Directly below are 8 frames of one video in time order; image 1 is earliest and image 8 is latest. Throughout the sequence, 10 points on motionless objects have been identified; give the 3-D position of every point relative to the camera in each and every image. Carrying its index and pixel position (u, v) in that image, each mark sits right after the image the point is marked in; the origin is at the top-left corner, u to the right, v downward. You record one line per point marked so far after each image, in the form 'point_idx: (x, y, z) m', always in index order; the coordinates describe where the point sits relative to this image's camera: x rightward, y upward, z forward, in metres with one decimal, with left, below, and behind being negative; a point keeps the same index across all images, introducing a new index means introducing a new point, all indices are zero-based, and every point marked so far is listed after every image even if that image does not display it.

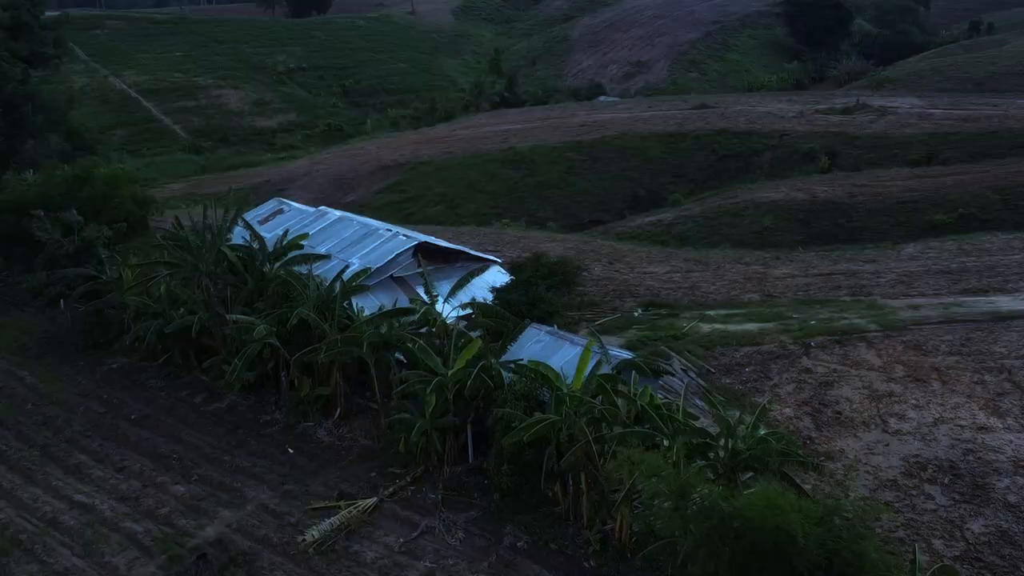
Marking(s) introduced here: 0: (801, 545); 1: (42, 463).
0: (+1.8, -1.6, +7.5) m
1: (-4.6, -1.7, +11.9) m
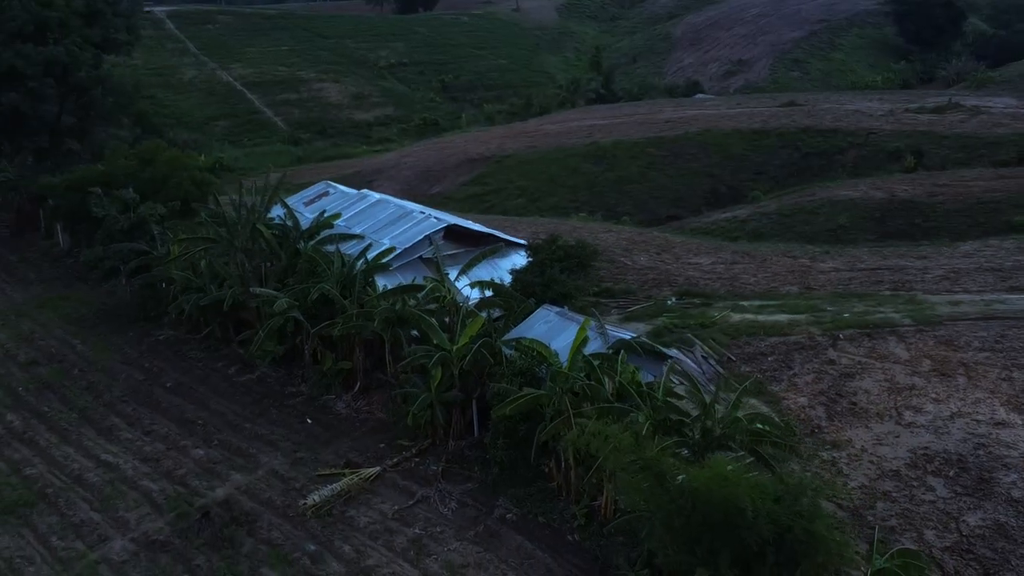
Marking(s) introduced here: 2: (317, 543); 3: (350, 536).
0: (+1.5, -1.4, +7.6) m
1: (-4.5, -1.4, +12.5) m
2: (-1.6, -2.1, +9.9) m
3: (-1.3, -2.0, +9.9) m
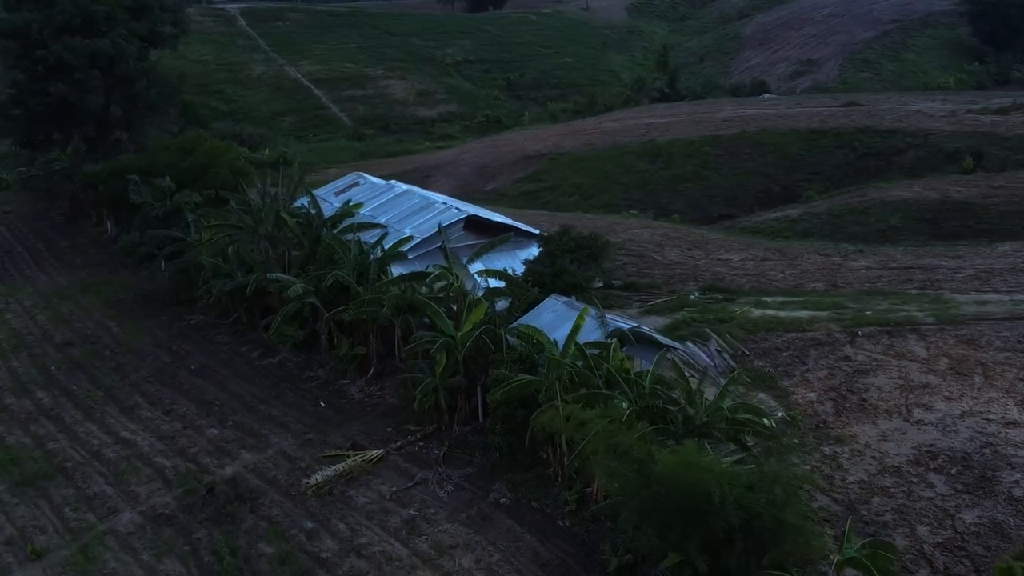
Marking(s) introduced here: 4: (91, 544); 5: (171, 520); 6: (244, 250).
0: (+1.3, -1.4, +7.6) m
1: (-4.4, -1.2, +12.9) m
2: (-1.6, -1.9, +10.1) m
3: (-1.4, -1.9, +10.2) m
4: (-3.5, -2.1, +10.0) m
5: (-2.9, -2.0, +10.3) m
6: (-3.1, +0.4, +13.9) m
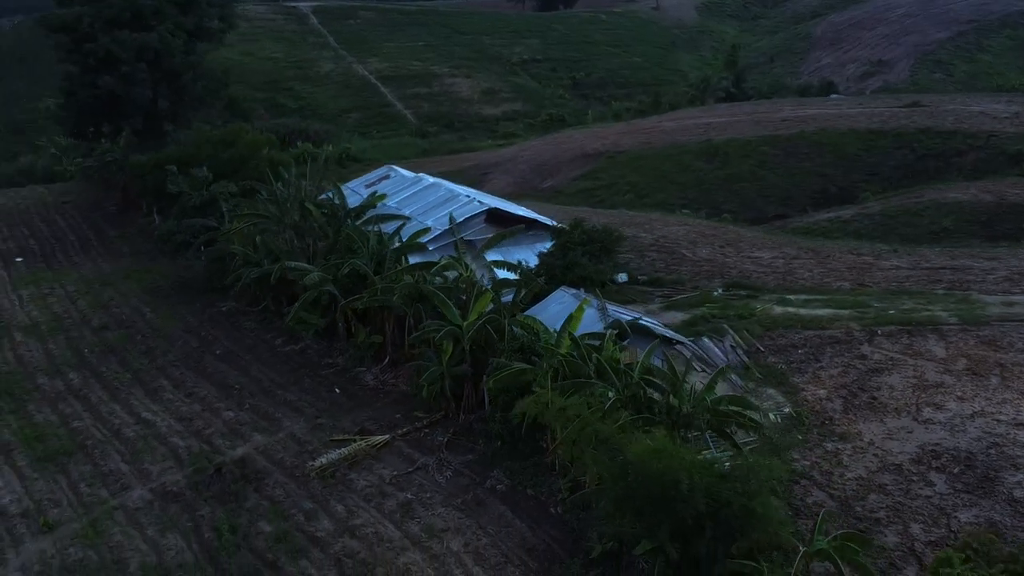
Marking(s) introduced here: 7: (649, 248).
0: (+1.1, -1.3, +7.7) m
1: (-4.2, -1.1, +13.3) m
2: (-1.7, -1.8, +10.4) m
3: (-1.4, -1.8, +10.4) m
4: (-3.5, -2.0, +10.4) m
5: (-2.9, -1.8, +10.6) m
6: (-2.9, +0.6, +14.2) m
7: (+2.0, +0.6, +17.7) m
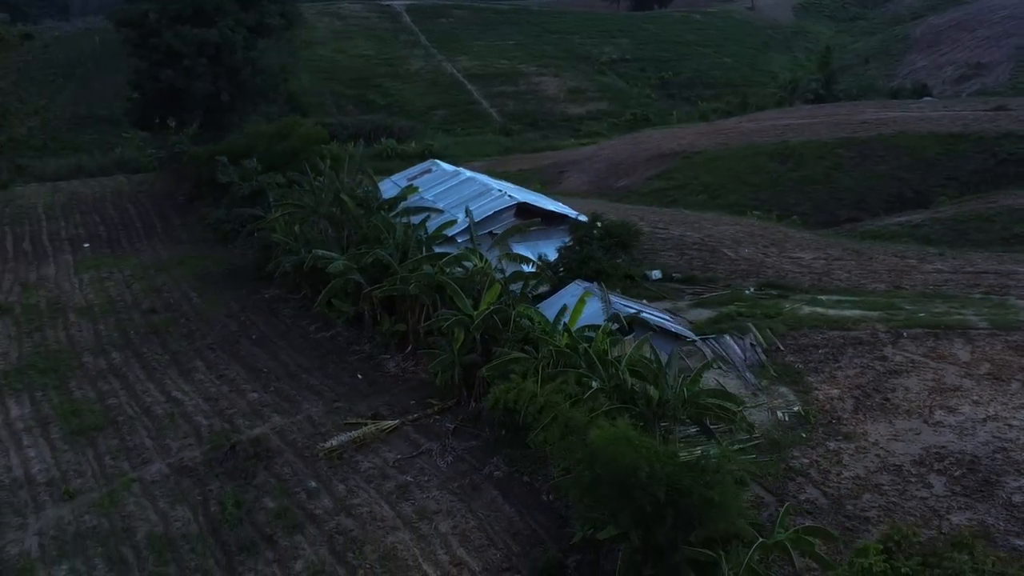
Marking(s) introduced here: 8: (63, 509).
0: (+0.8, -1.2, +7.8) m
1: (-4.0, -0.9, +13.9) m
2: (-1.7, -1.7, +10.7) m
3: (-1.4, -1.7, +10.7) m
4: (-3.5, -1.8, +10.9) m
5: (-2.9, -1.7, +11.1) m
6: (-2.5, +0.7, +14.6) m
7: (+2.6, +0.6, +17.7) m
8: (-4.0, -1.9, +10.7) m
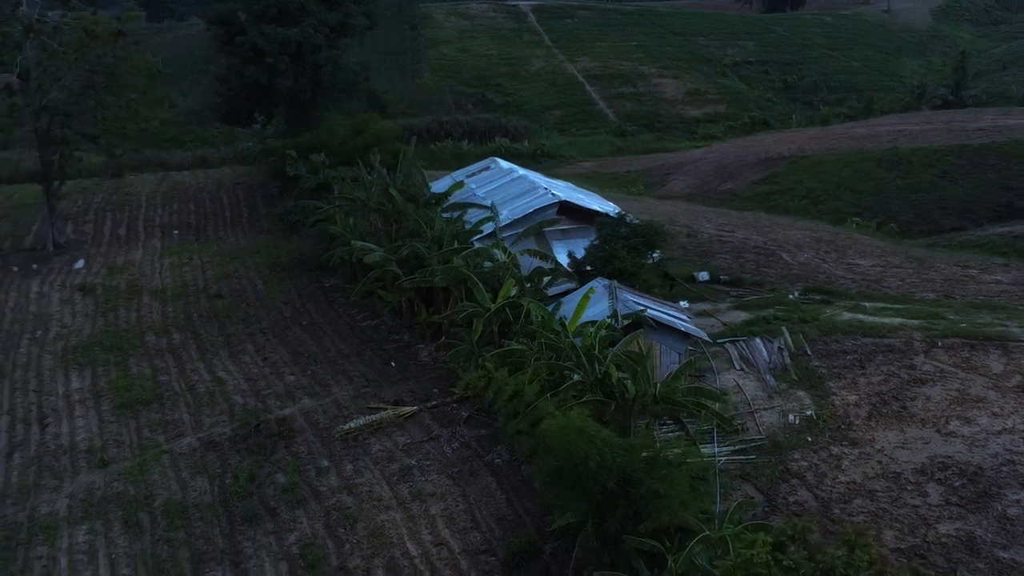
0: (+0.5, -1.2, +8.1) m
1: (-3.5, -0.7, +14.7) m
2: (-1.7, -1.6, +11.2) m
3: (-1.4, -1.6, +11.2) m
4: (-3.5, -1.6, +11.6) m
5: (-2.9, -1.5, +11.7) m
6: (-2.0, +0.8, +15.2) m
7: (+3.5, +0.5, +17.7) m
8: (-3.9, -1.8, +11.4) m
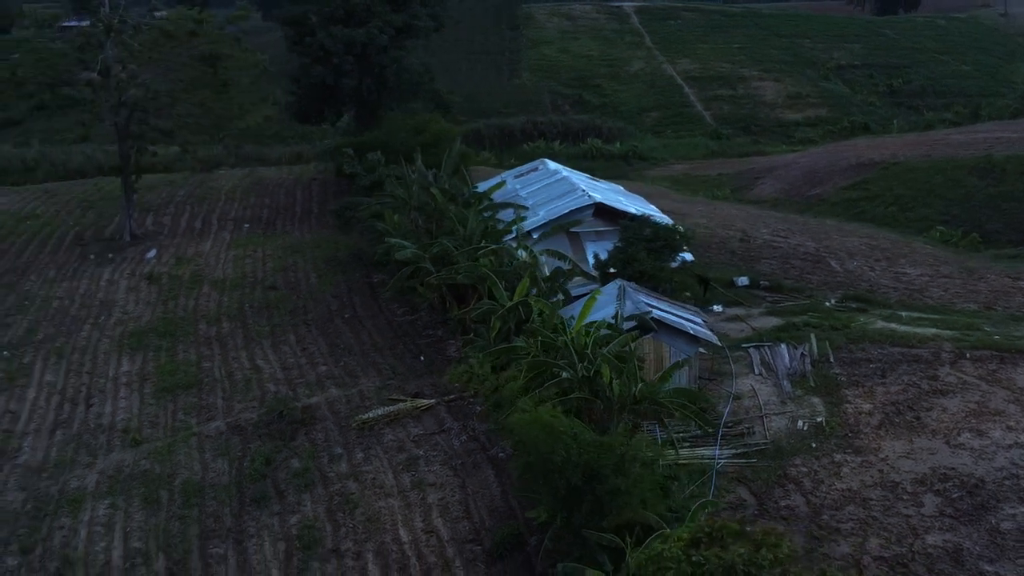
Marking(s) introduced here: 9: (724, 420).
0: (+0.3, -1.2, +8.3) m
1: (-3.1, -0.6, +15.2) m
2: (-1.6, -1.5, +11.7) m
3: (-1.4, -1.5, +11.6) m
4: (-3.4, -1.5, +12.2) m
5: (-2.7, -1.5, +12.3) m
6: (-1.5, +0.9, +15.7) m
7: (+4.2, +0.5, +17.6) m
8: (-3.8, -1.7, +12.1) m
9: (+2.0, -1.3, +11.7) m
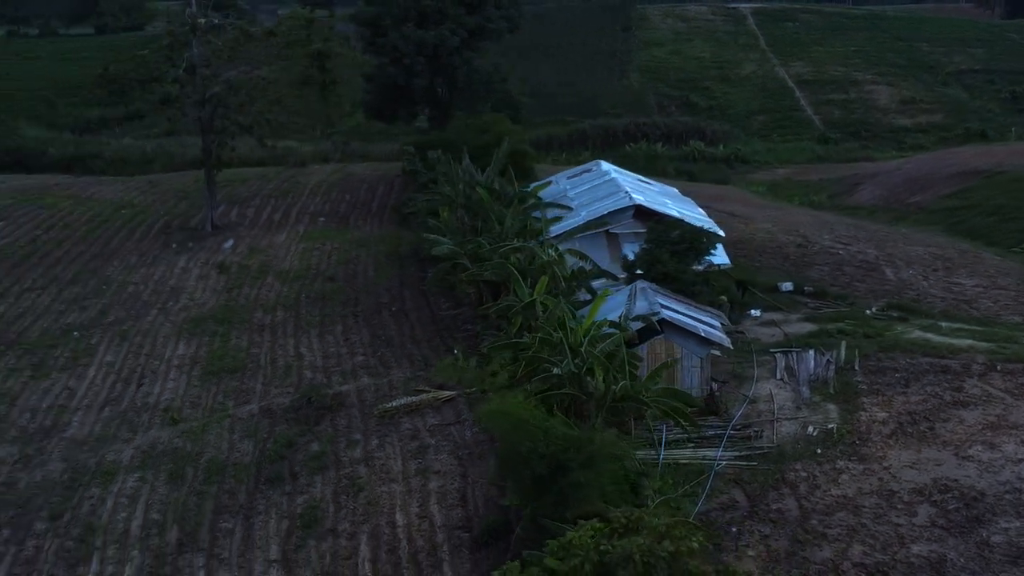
0: (+0.1, -1.2, +8.6) m
1: (-2.6, -0.5, +15.8) m
2: (-1.5, -1.5, +12.1) m
3: (-1.2, -1.5, +12.1) m
4: (-3.2, -1.4, +12.9) m
5: (-2.5, -1.3, +12.9) m
6: (-0.9, +1.0, +16.1) m
7: (+4.9, +0.4, +17.5) m
8: (-3.7, -1.5, +12.8) m
9: (+2.1, -1.3, +11.8) m
